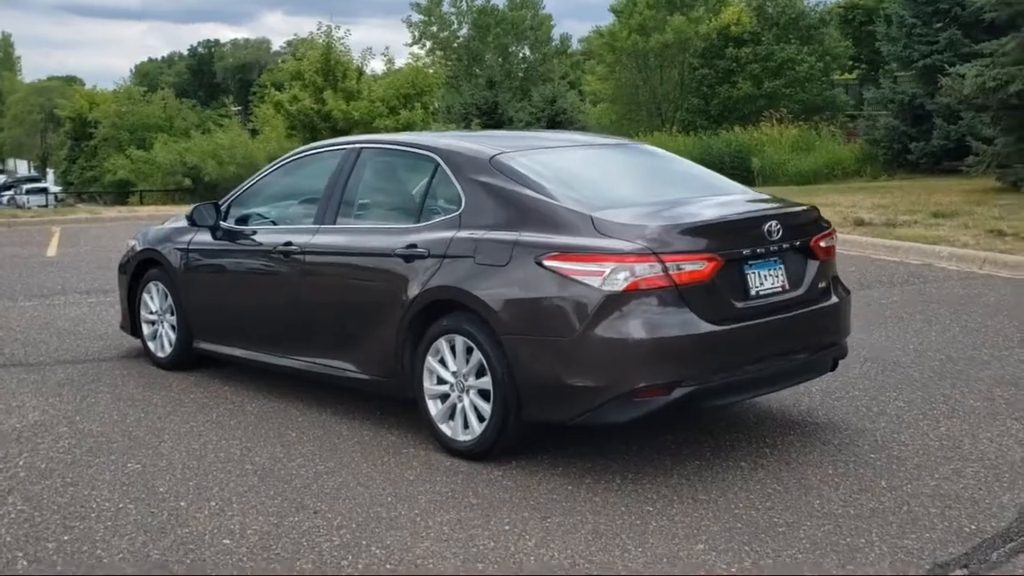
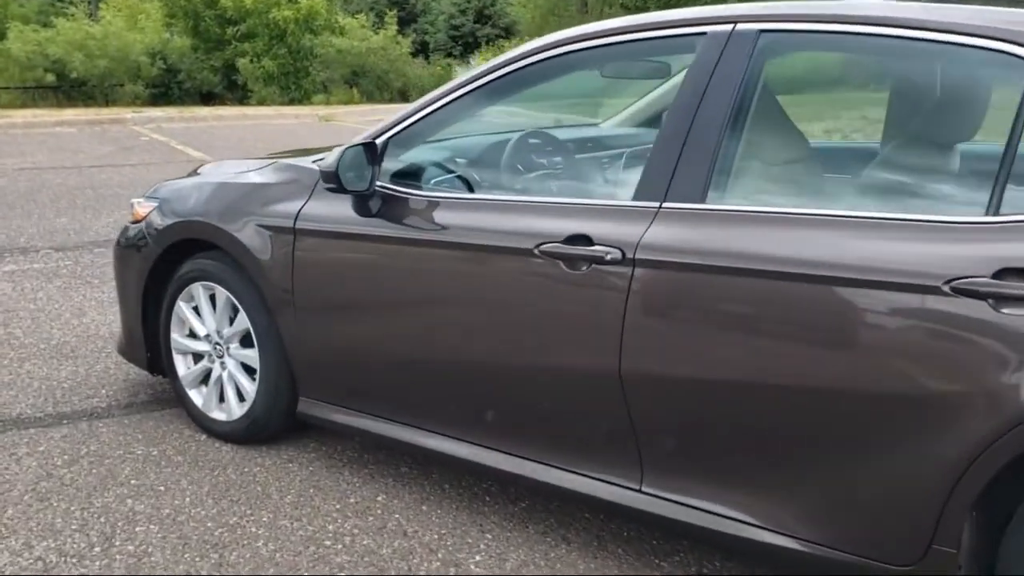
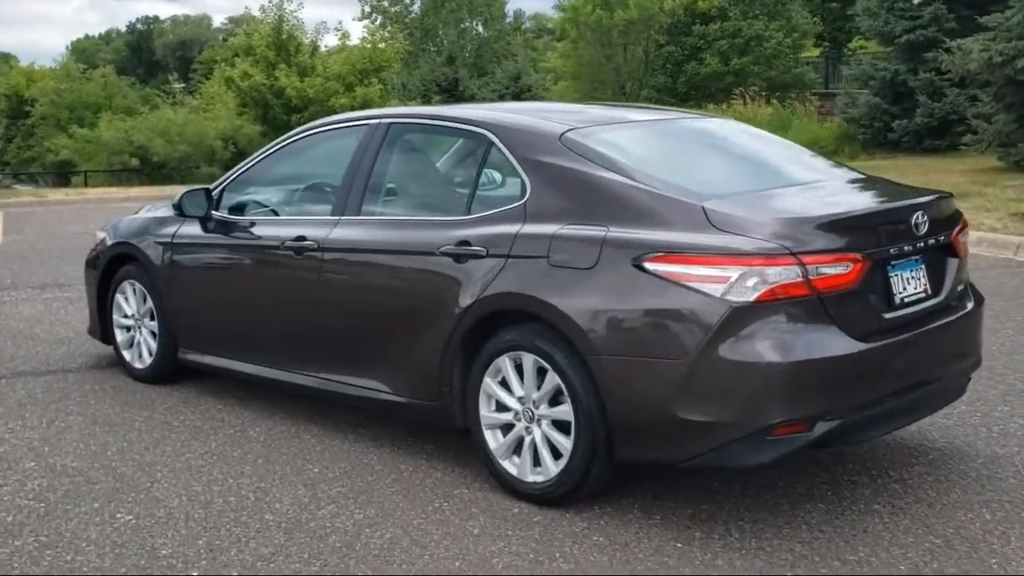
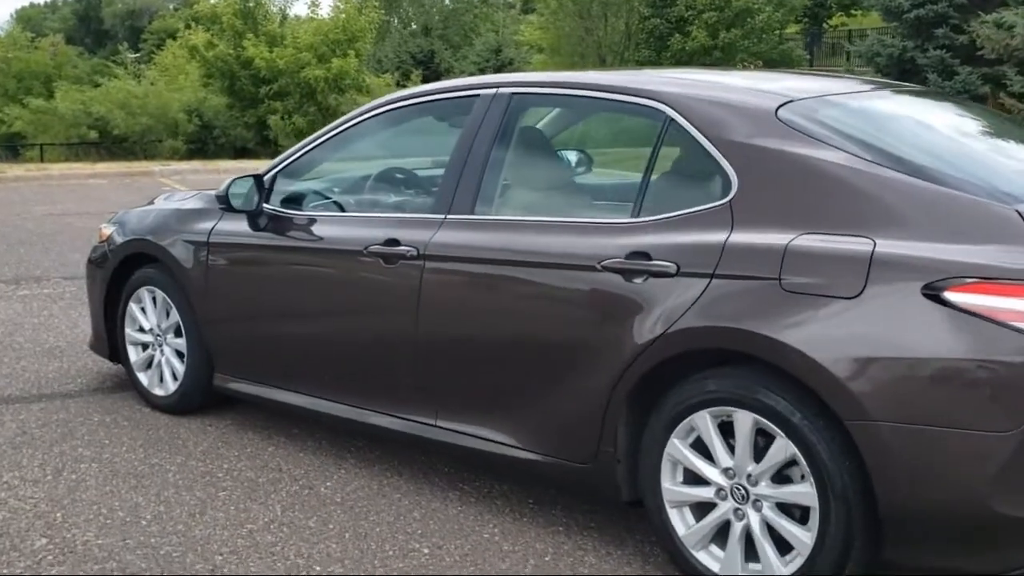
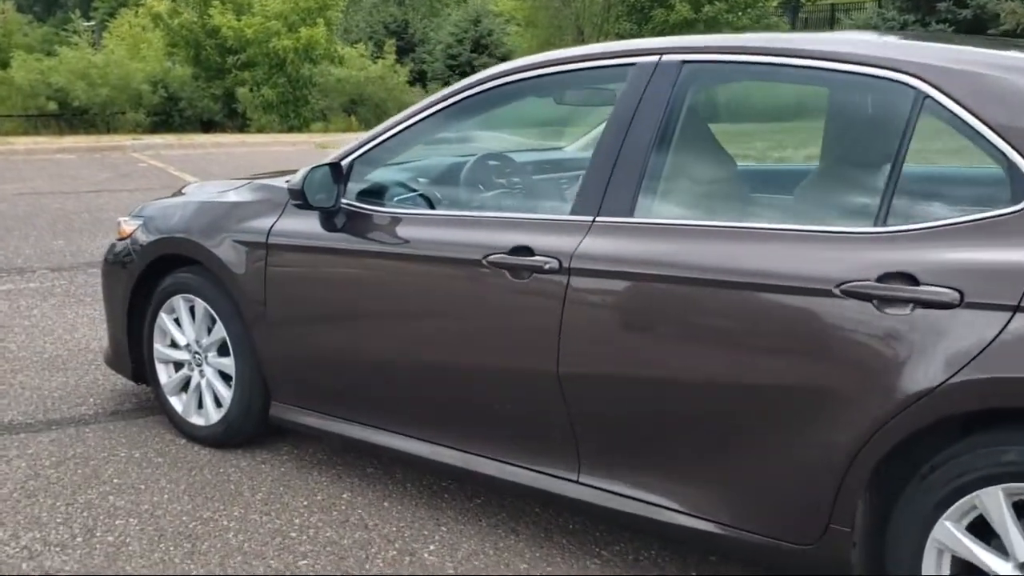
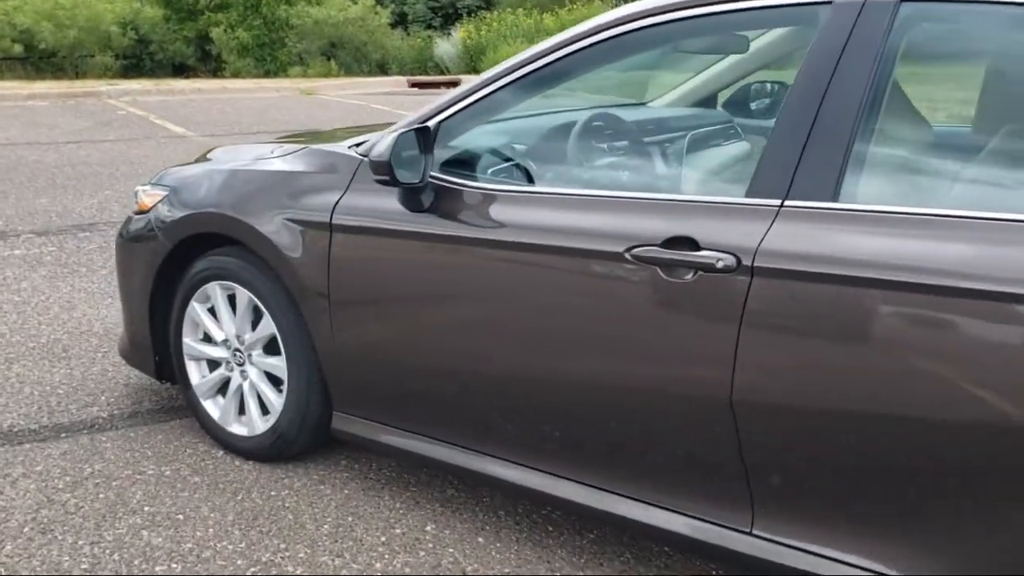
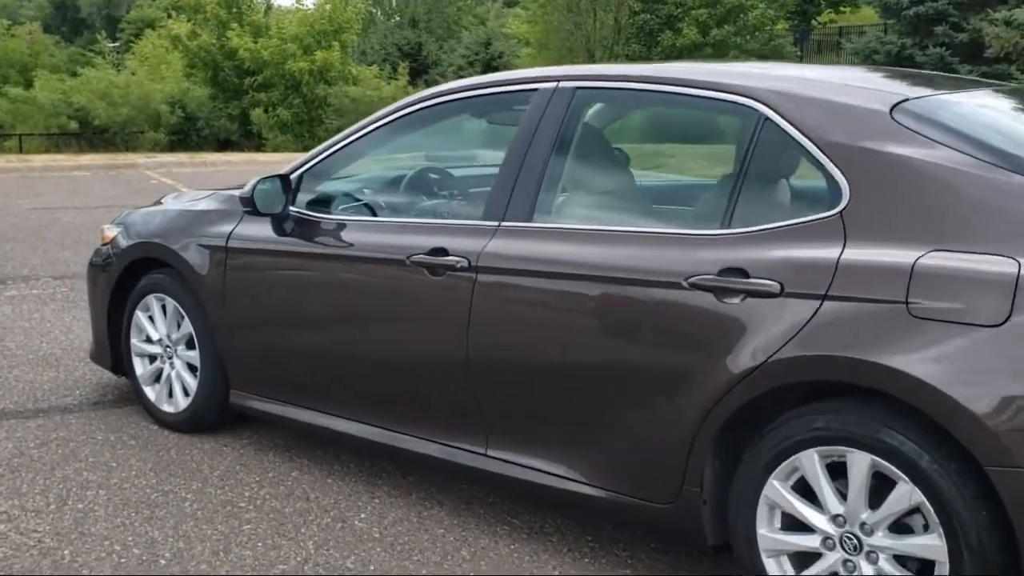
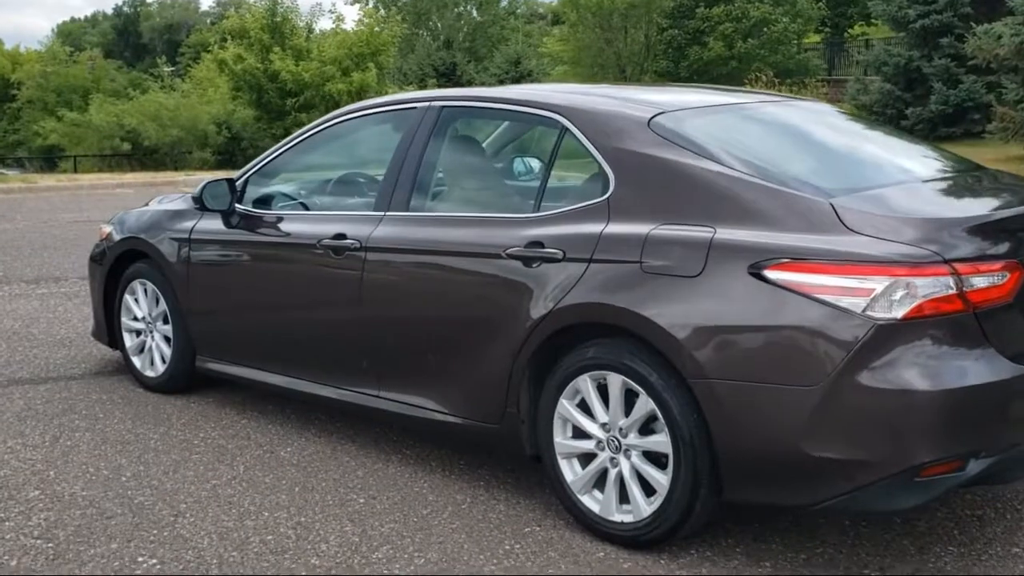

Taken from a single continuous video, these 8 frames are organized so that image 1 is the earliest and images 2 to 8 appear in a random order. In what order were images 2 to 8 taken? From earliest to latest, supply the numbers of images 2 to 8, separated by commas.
3, 8, 4, 7, 5, 2, 6
